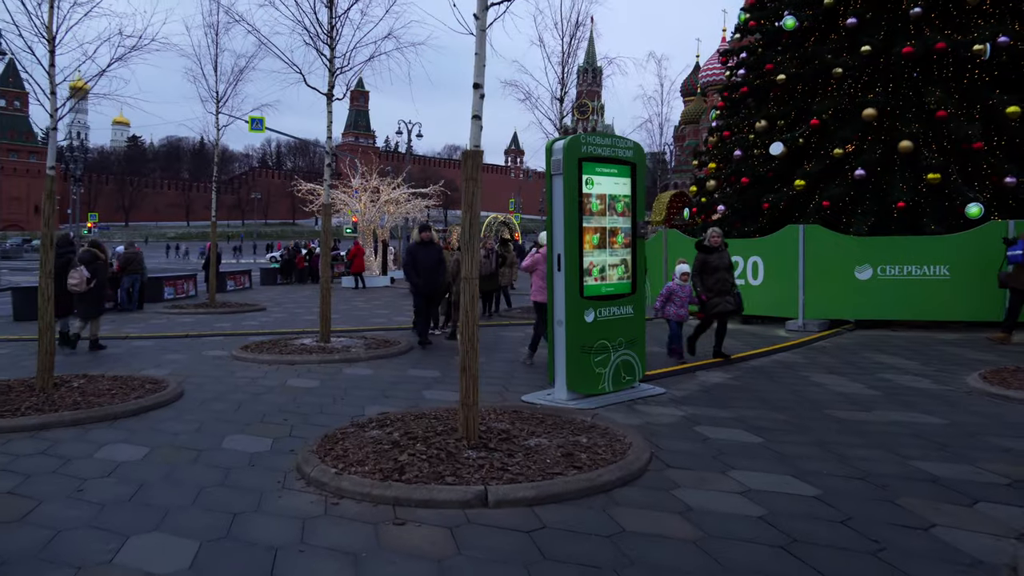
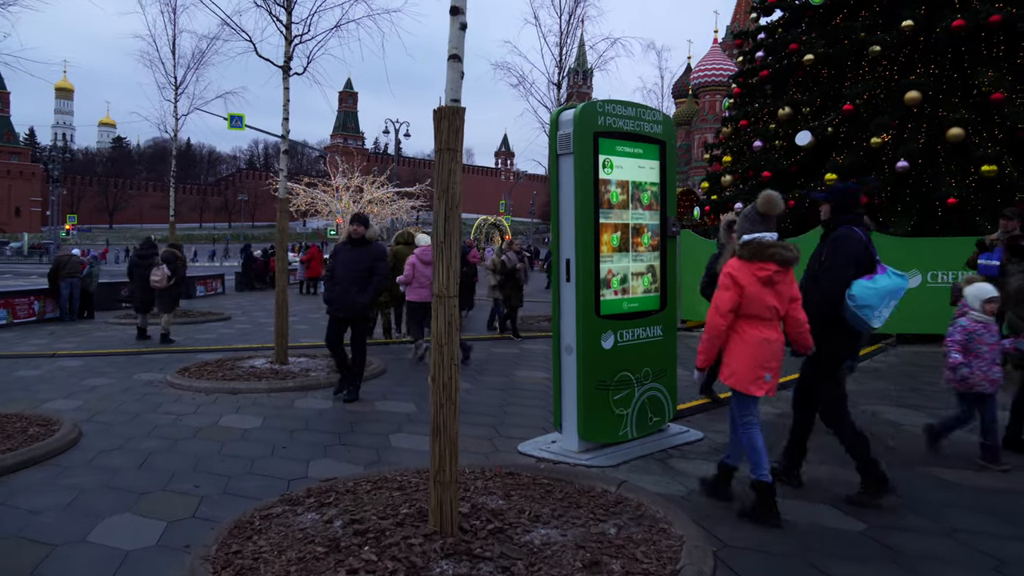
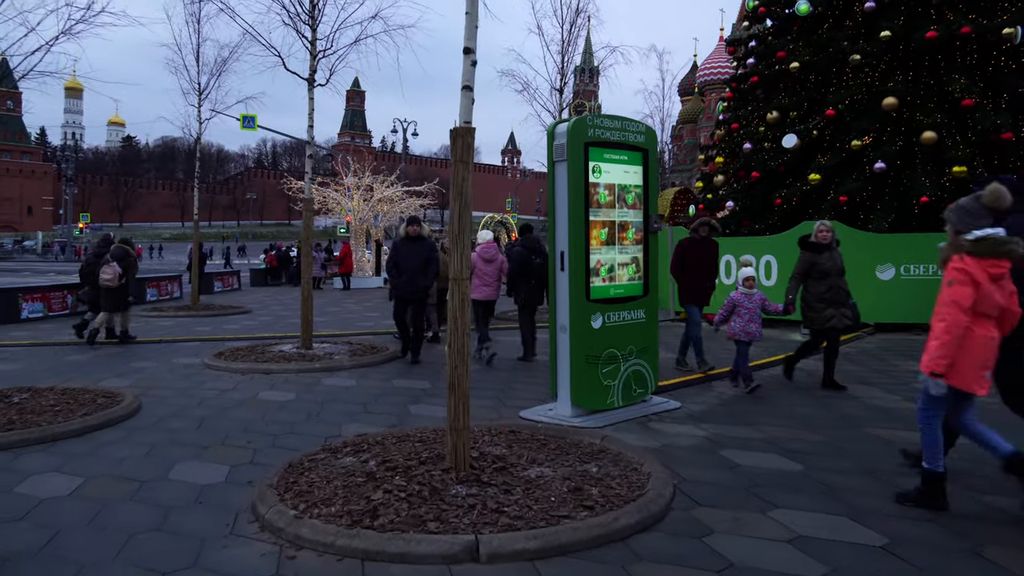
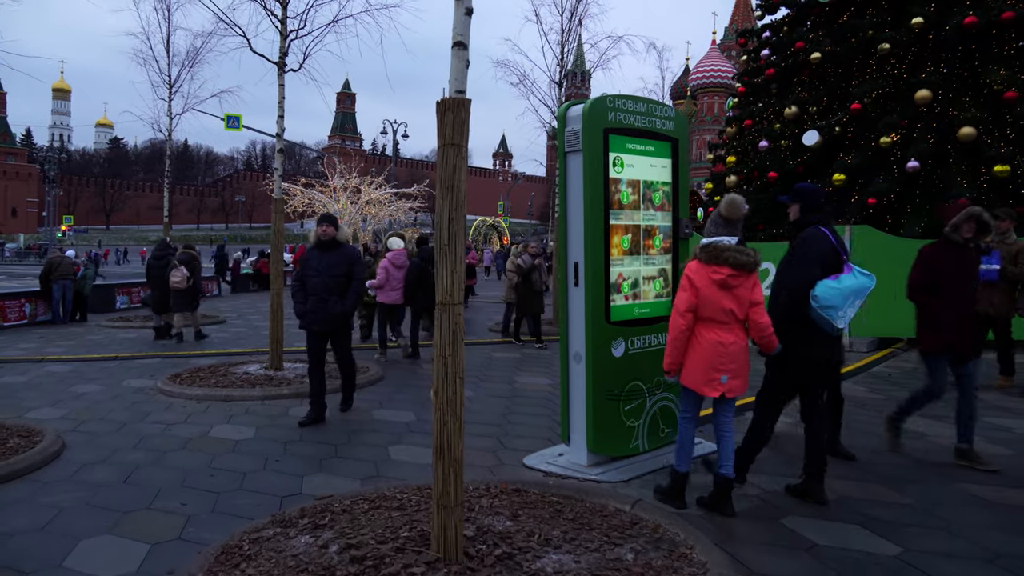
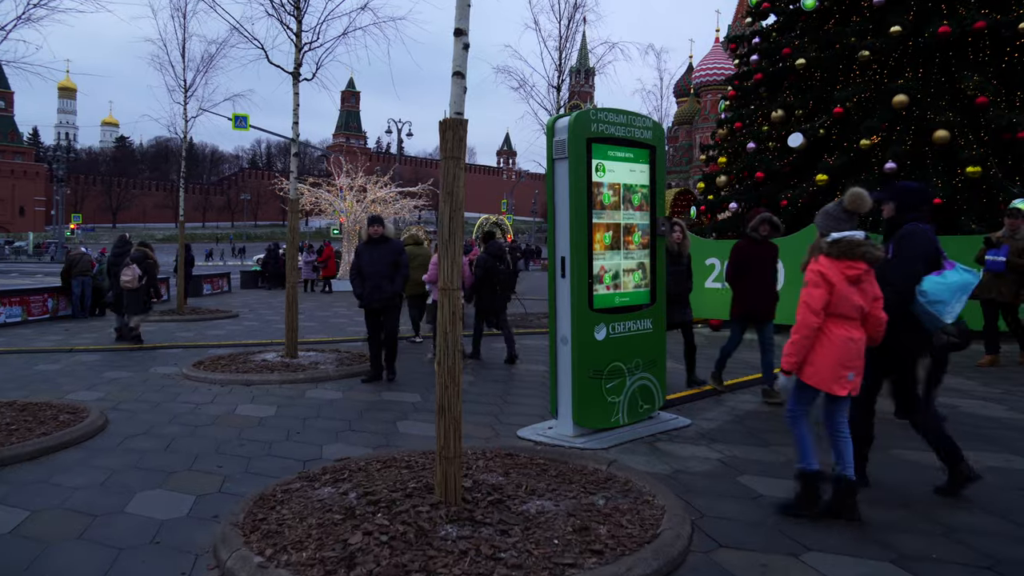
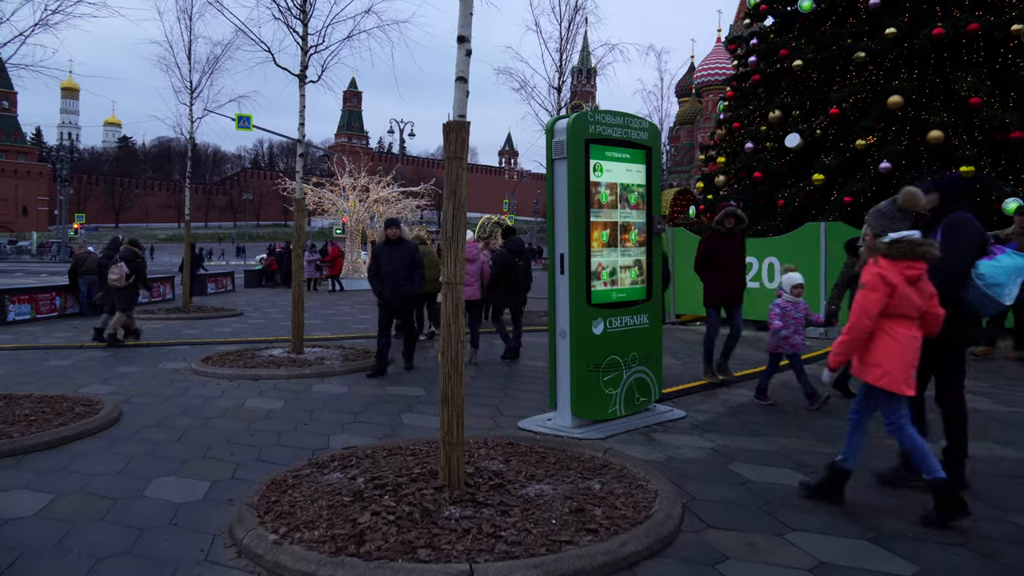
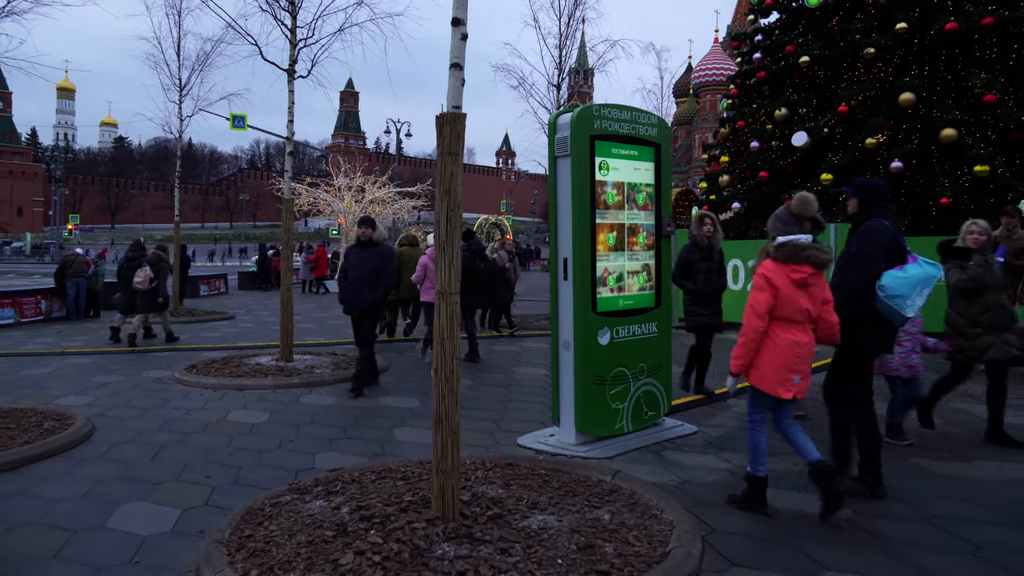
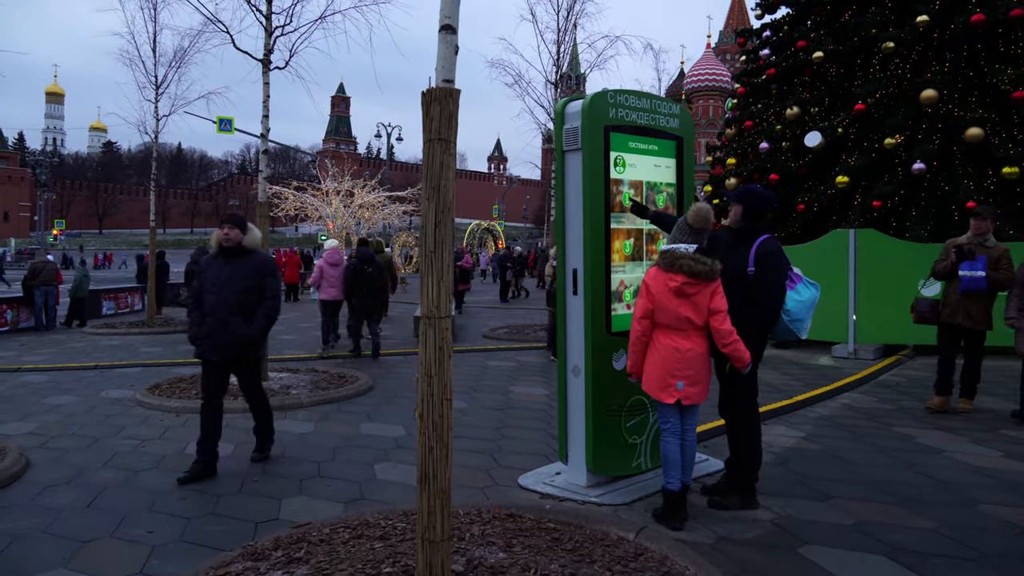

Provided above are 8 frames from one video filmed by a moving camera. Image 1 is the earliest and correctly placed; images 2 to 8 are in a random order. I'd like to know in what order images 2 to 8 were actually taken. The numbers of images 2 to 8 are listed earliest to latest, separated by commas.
3, 6, 5, 7, 2, 4, 8
